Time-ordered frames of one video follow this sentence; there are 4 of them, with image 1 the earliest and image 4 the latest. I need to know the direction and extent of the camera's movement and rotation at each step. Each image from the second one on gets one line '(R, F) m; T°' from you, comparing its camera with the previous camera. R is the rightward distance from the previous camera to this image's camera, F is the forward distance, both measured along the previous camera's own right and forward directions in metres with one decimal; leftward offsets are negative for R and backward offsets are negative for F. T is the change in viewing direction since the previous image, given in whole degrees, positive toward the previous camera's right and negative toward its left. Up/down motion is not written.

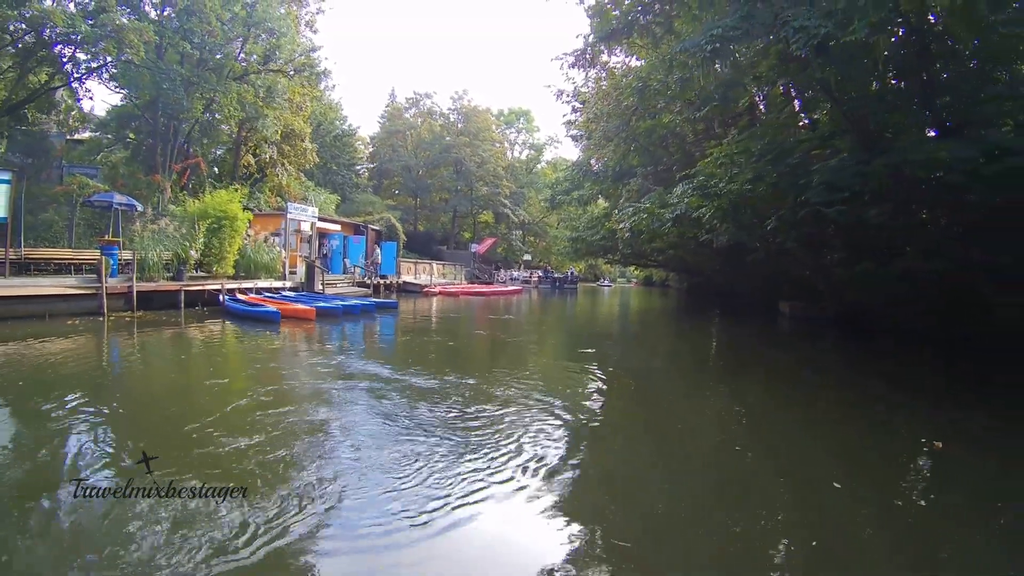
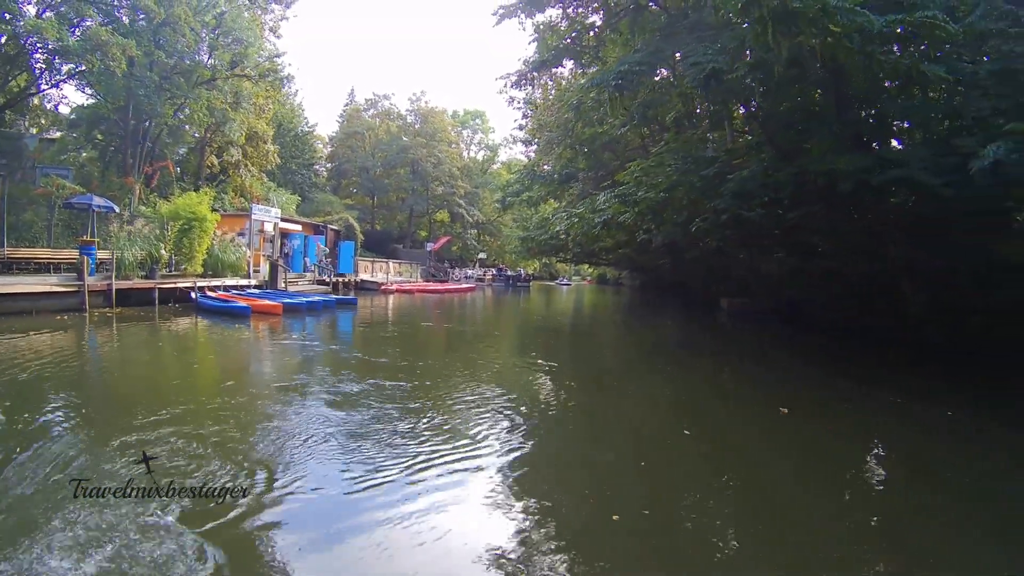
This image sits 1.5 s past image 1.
(0.0, -0.8) m; +4°
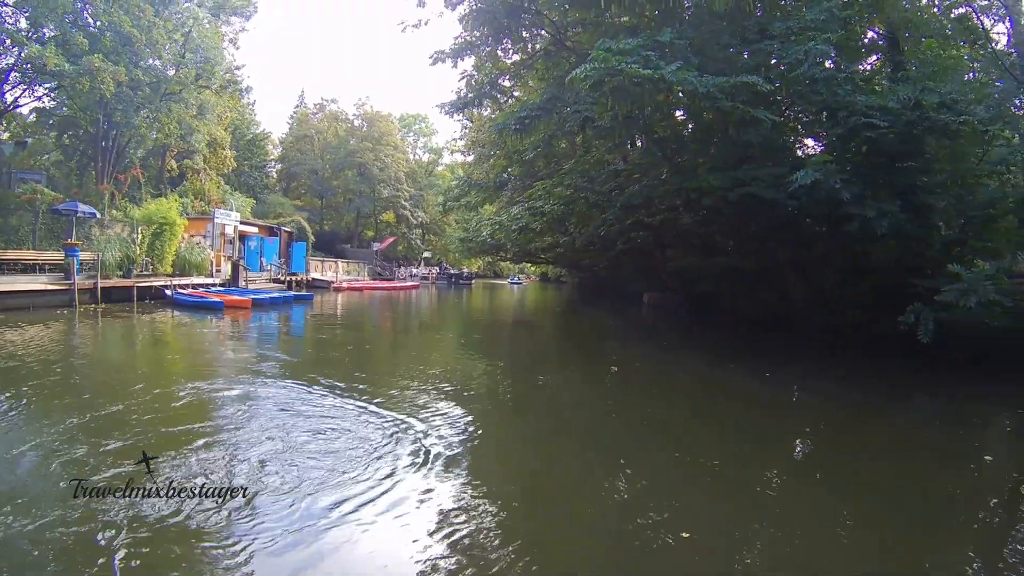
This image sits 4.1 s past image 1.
(+0.1, -1.6) m; +5°
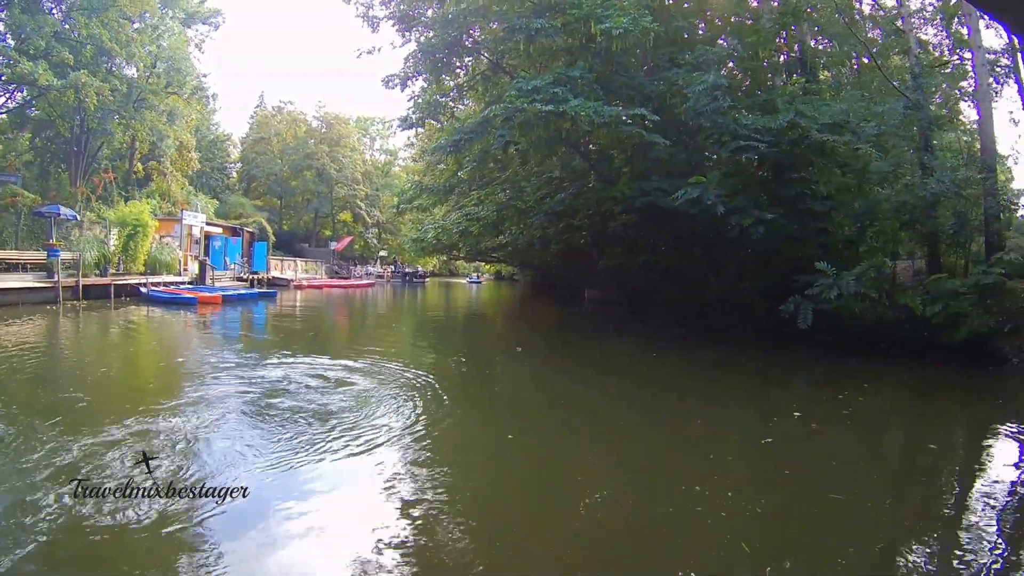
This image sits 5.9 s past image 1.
(+0.3, -1.5) m; +4°
